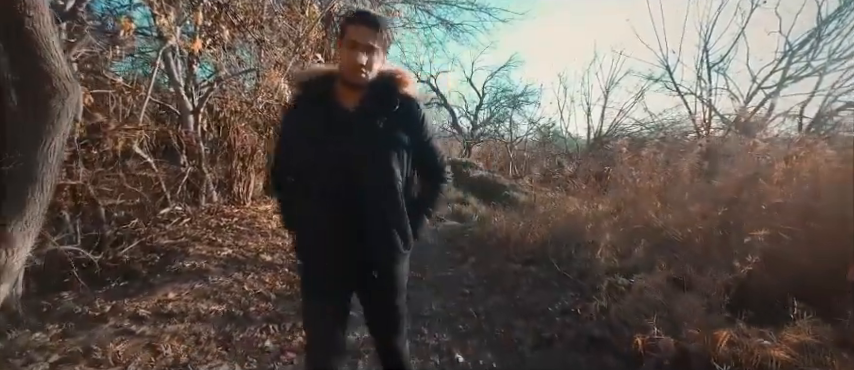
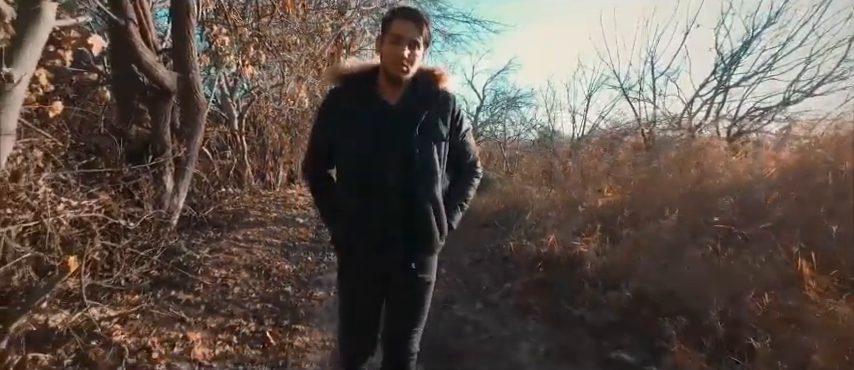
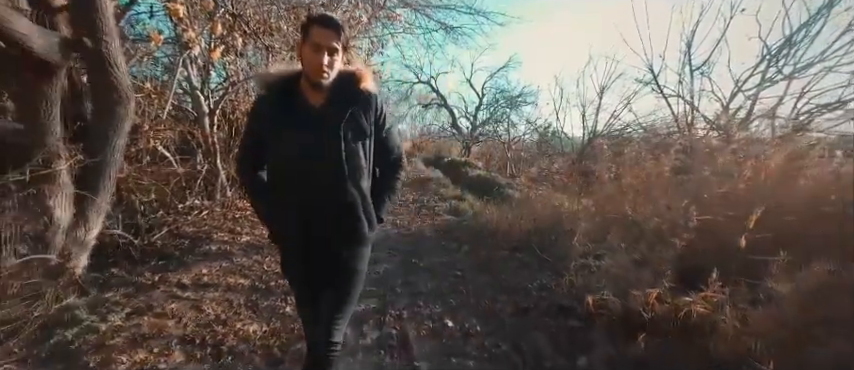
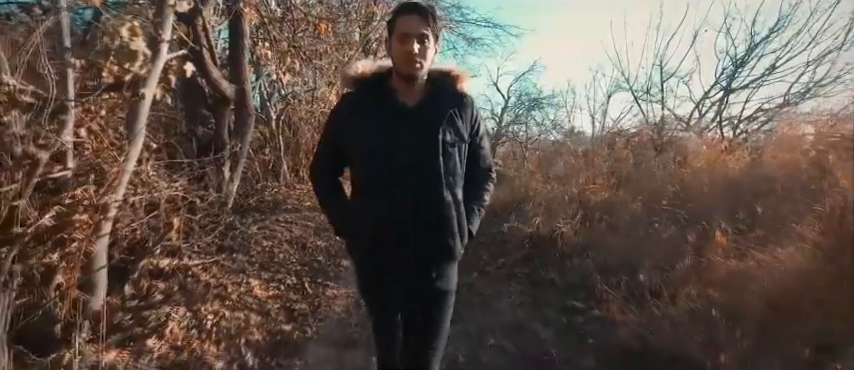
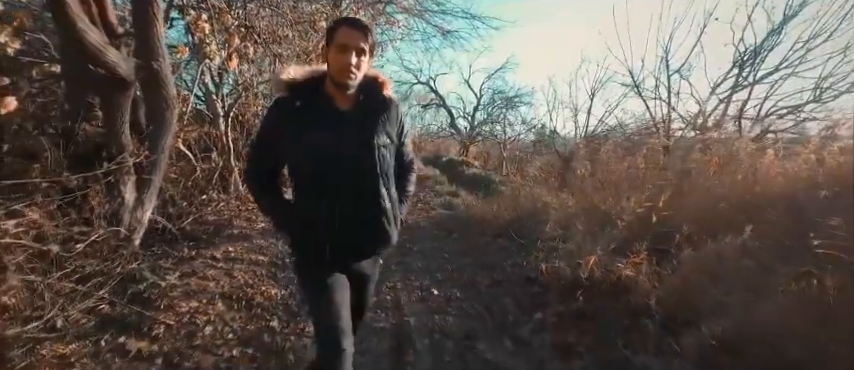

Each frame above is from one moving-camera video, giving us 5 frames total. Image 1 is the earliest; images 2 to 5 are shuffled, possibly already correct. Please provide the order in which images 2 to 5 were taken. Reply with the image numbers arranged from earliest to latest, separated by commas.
3, 5, 2, 4
